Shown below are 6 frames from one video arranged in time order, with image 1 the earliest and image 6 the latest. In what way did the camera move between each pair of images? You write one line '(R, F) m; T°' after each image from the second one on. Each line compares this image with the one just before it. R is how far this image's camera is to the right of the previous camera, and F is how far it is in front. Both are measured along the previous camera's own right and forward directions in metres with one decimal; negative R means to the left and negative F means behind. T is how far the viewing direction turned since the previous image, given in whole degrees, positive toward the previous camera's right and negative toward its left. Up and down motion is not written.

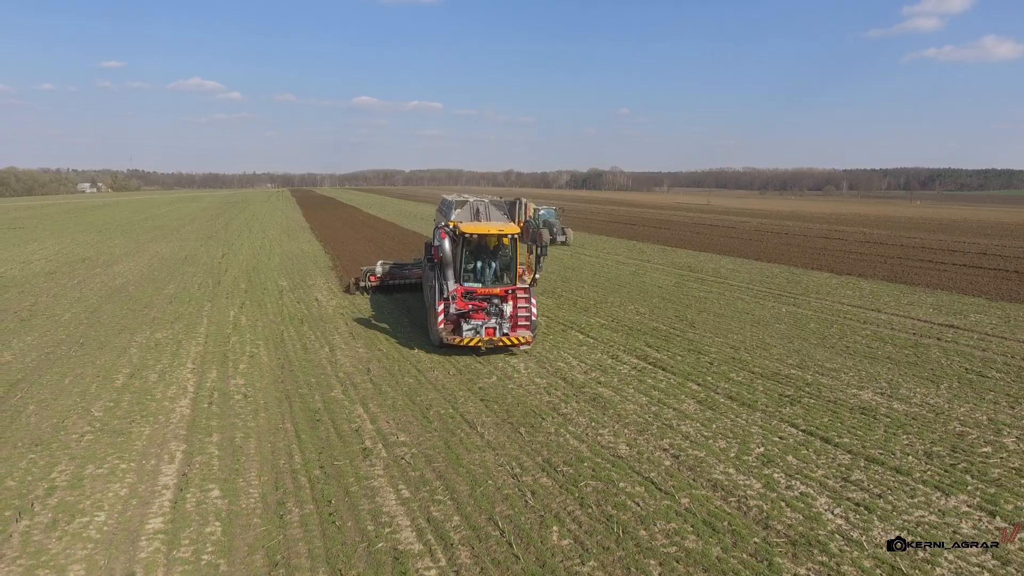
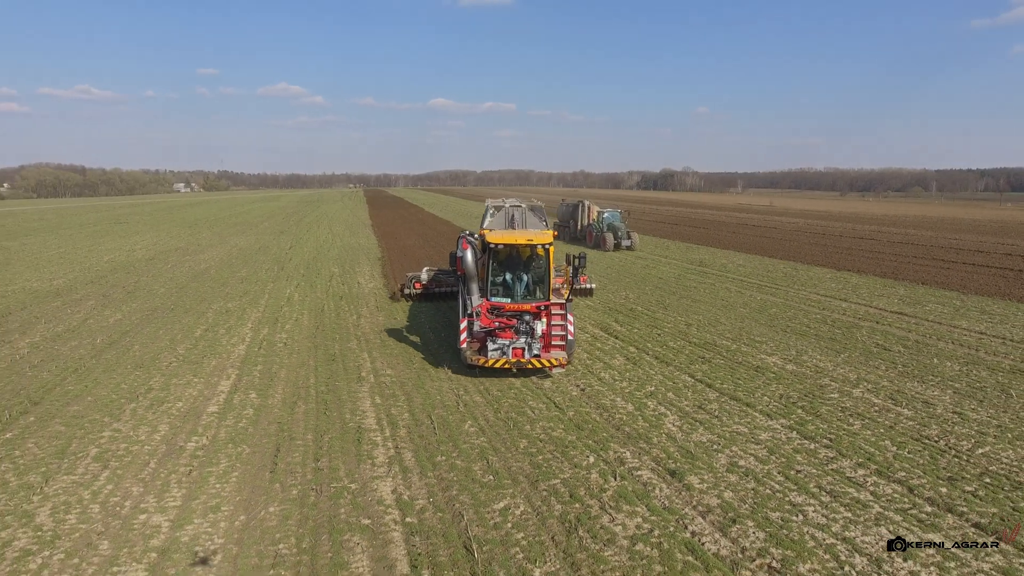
(+1.8, -2.5) m; -6°
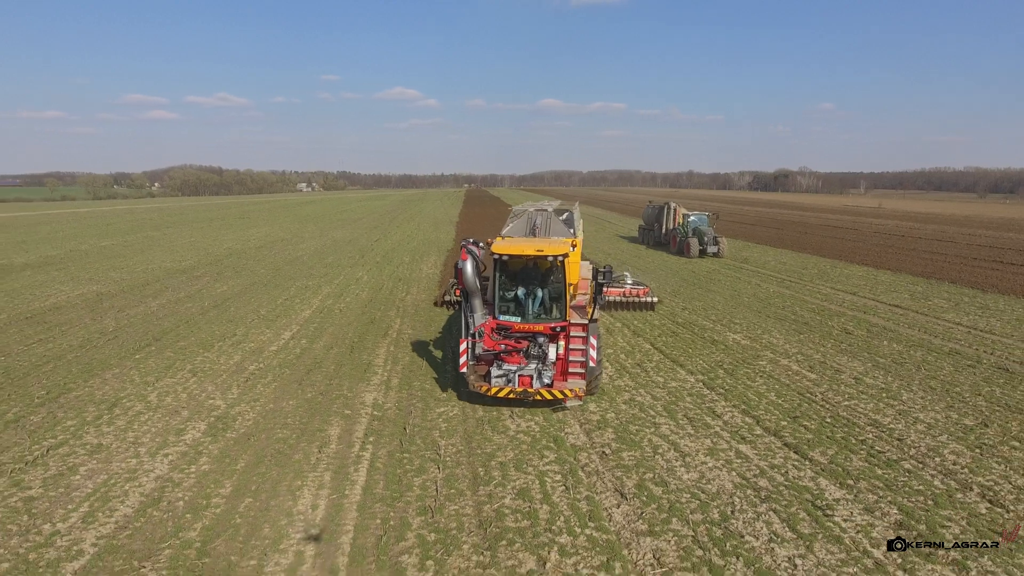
(+2.2, -2.4) m; -9°
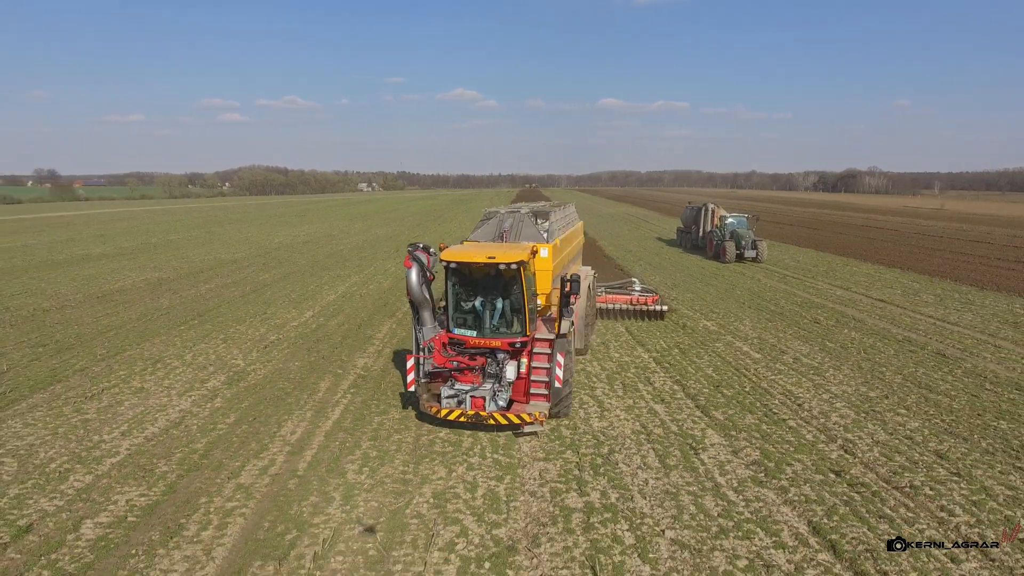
(+1.5, -1.6) m; -5°
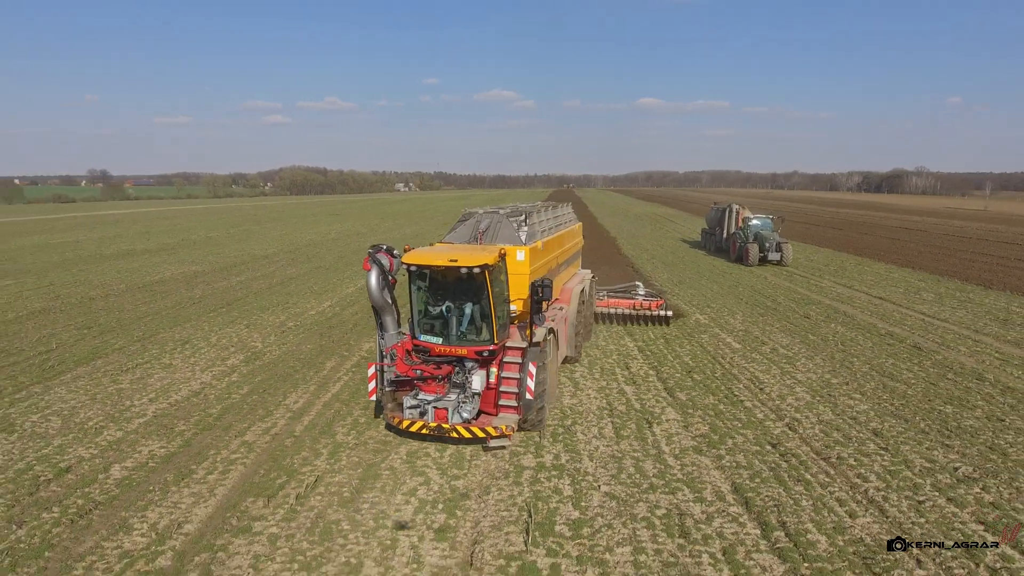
(+0.8, -0.9) m; -3°
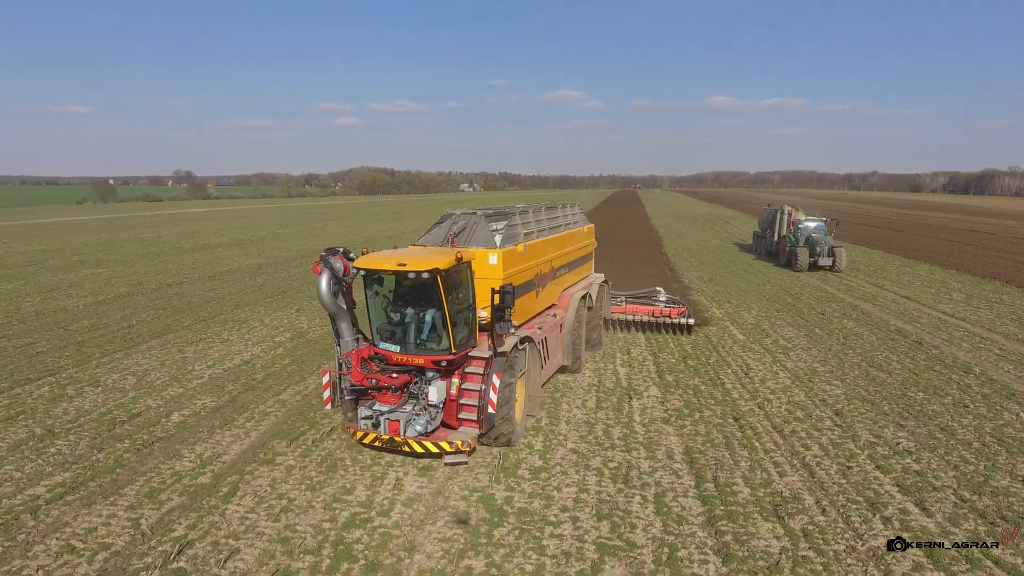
(+1.0, -1.1) m; -6°
